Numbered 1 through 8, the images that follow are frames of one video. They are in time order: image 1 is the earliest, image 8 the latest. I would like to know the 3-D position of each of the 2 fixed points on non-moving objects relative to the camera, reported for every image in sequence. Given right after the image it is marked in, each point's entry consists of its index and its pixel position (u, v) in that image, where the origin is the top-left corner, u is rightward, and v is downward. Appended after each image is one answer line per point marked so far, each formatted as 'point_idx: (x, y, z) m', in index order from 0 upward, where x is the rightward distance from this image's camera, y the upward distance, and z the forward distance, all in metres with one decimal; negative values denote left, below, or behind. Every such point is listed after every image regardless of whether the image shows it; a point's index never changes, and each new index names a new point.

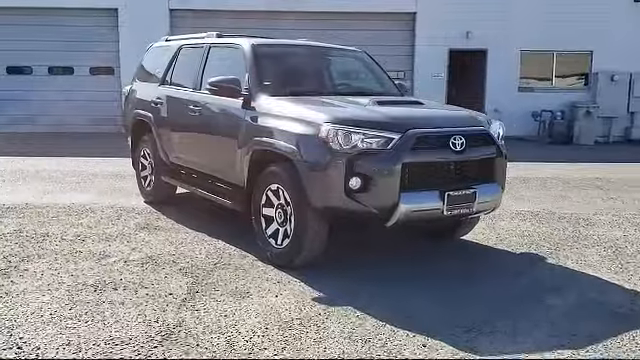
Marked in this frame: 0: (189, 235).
0: (-1.4, -0.6, +6.2) m
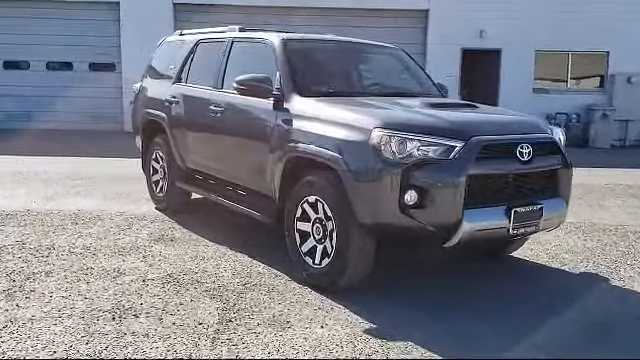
0: (-1.1, -0.7, +5.6) m
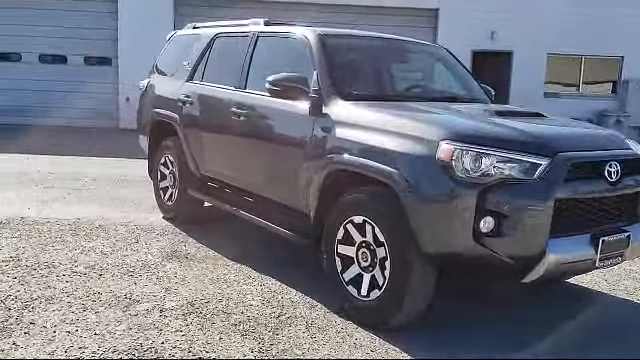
0: (-0.8, -0.8, +5.0) m
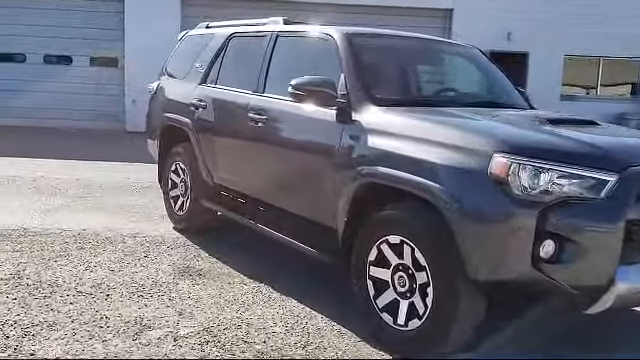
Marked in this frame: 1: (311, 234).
0: (-0.5, -0.9, +4.6) m
1: (-0.1, -0.4, +4.4) m
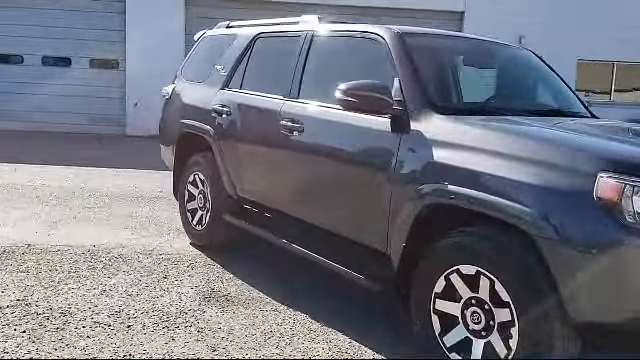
0: (-0.2, -1.0, +4.1) m
1: (+0.3, -0.5, +3.9) m
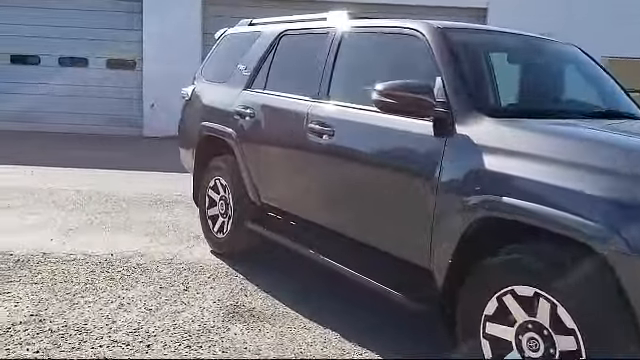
0: (0.0, -1.0, +3.8) m
1: (+0.5, -0.6, +3.6) m
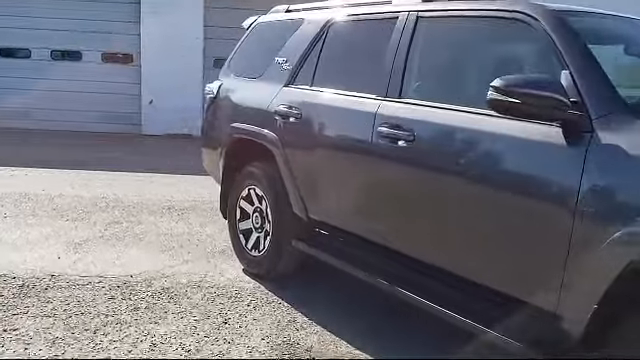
0: (+0.5, -1.1, +3.1) m
1: (+0.9, -0.7, +2.9) m
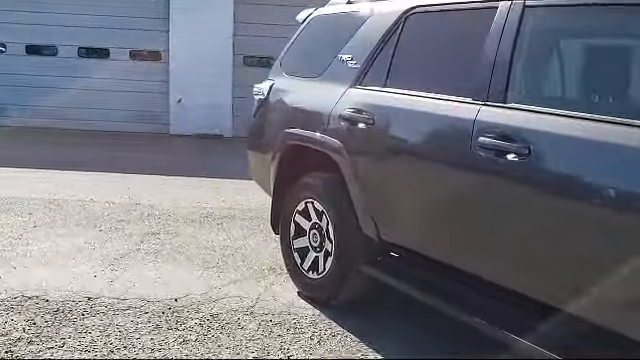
0: (+0.9, -1.2, +2.5) m
1: (+1.4, -0.8, +2.3) m
